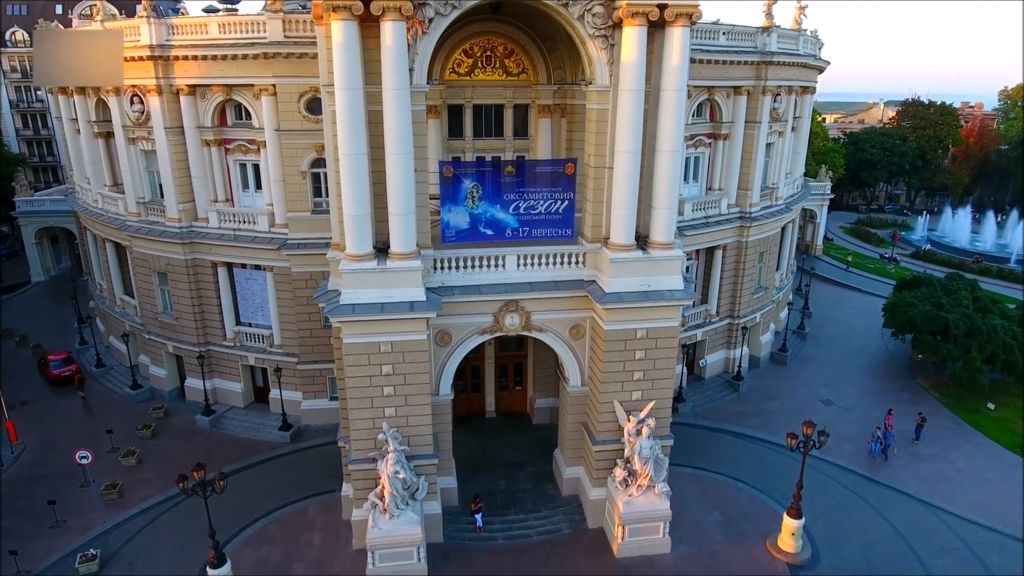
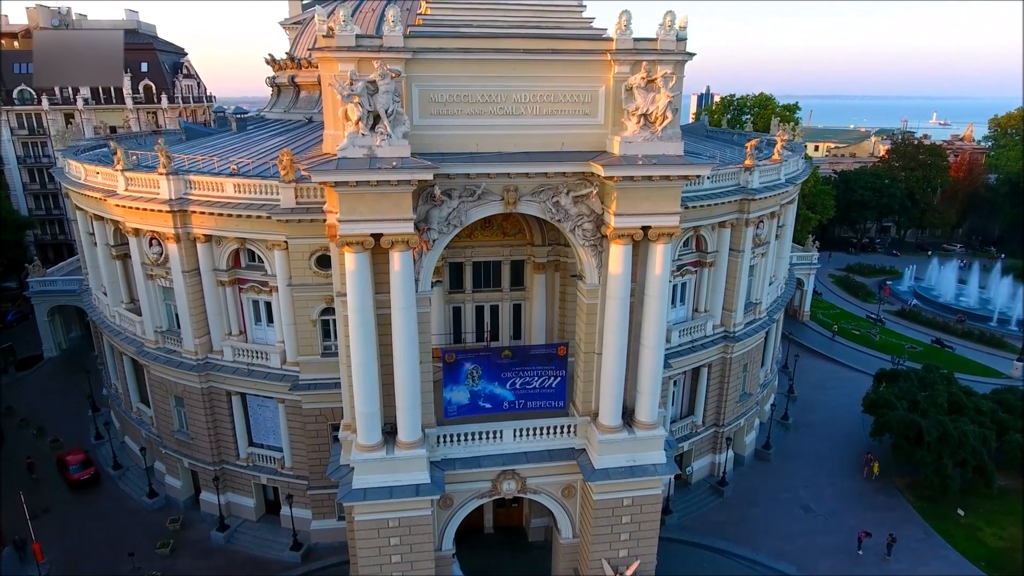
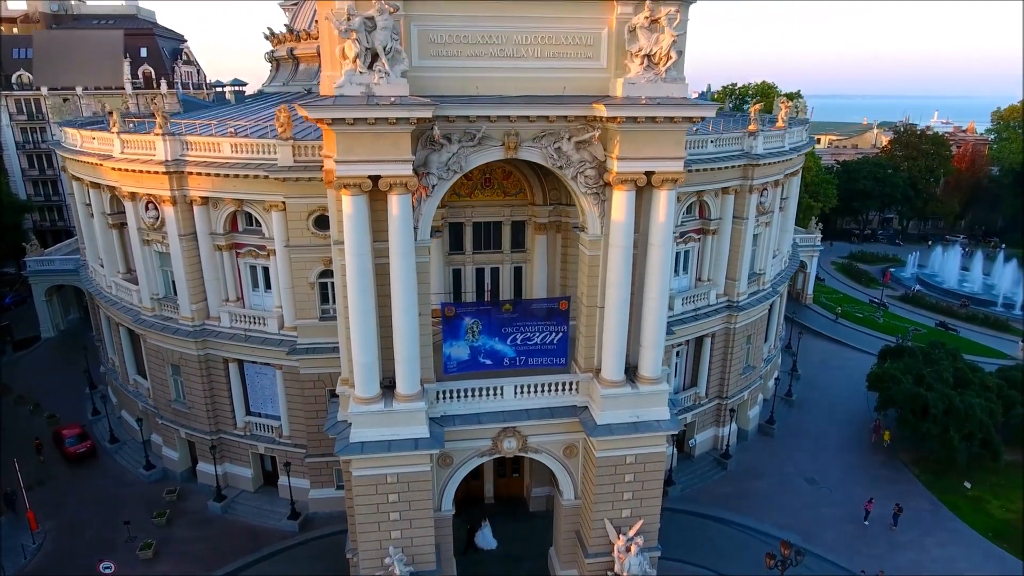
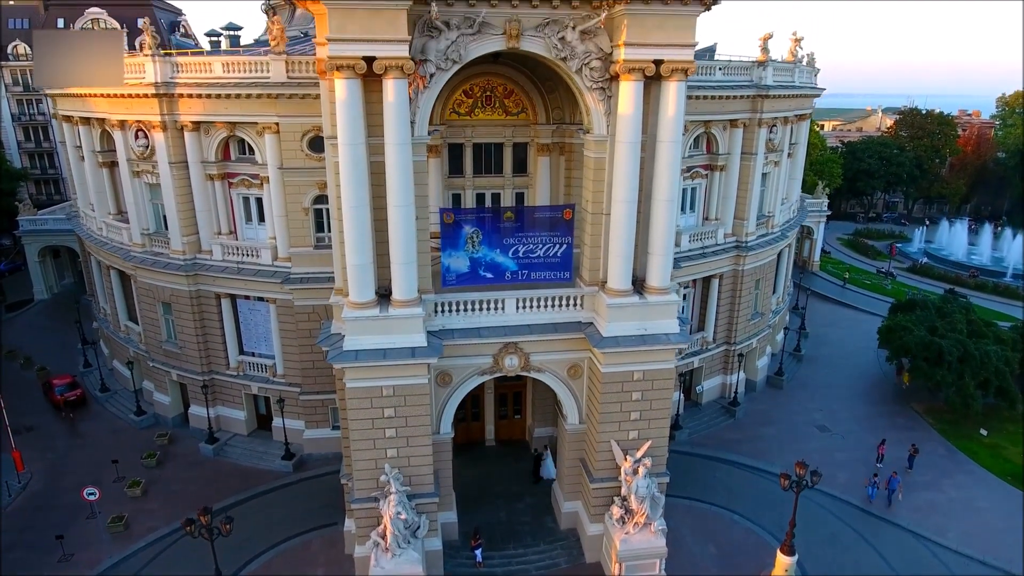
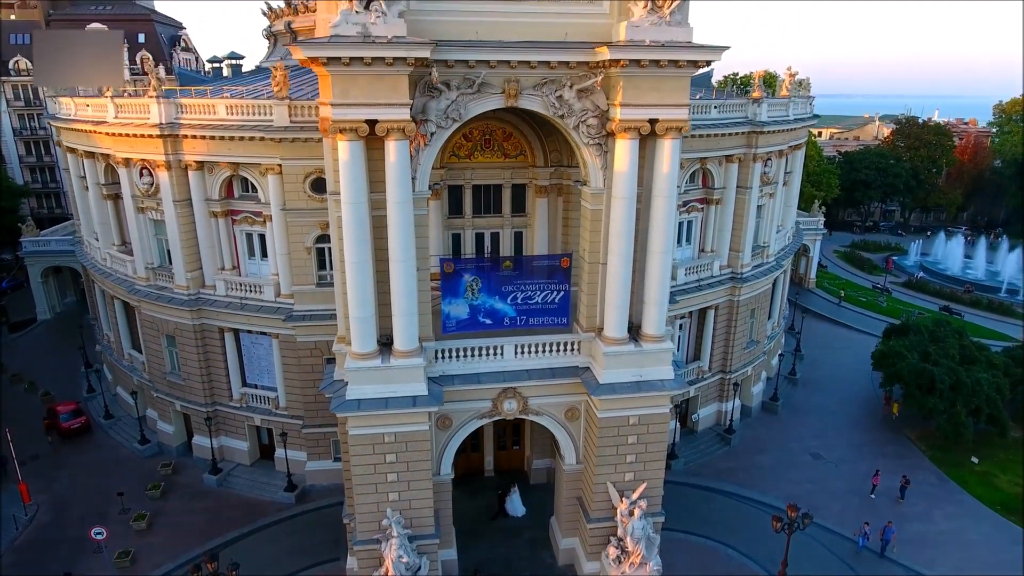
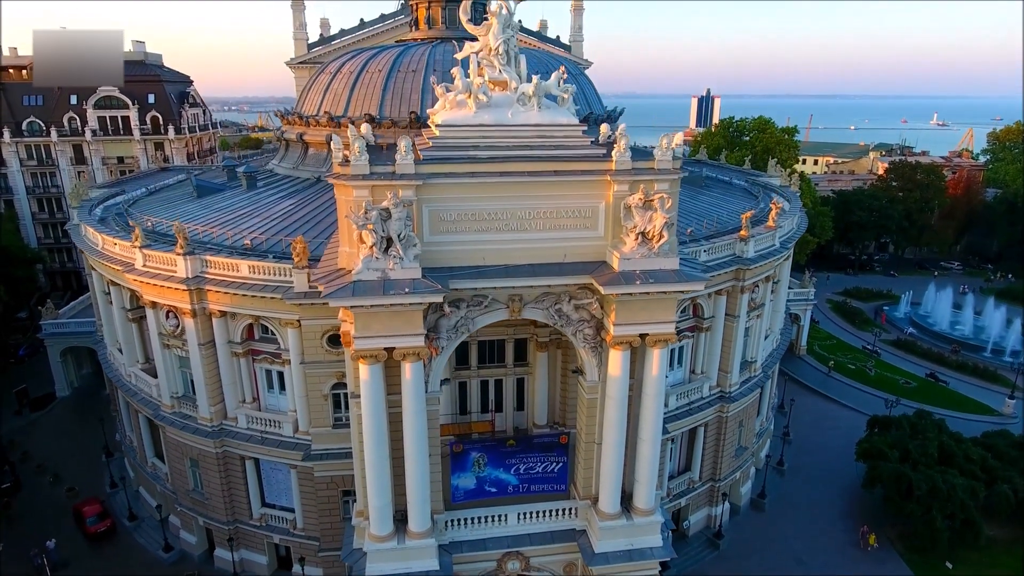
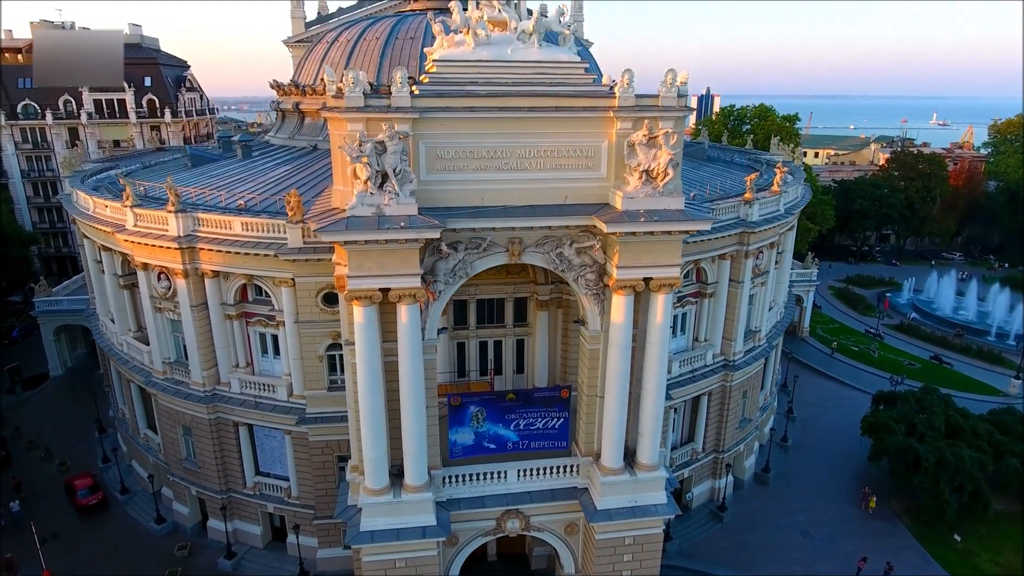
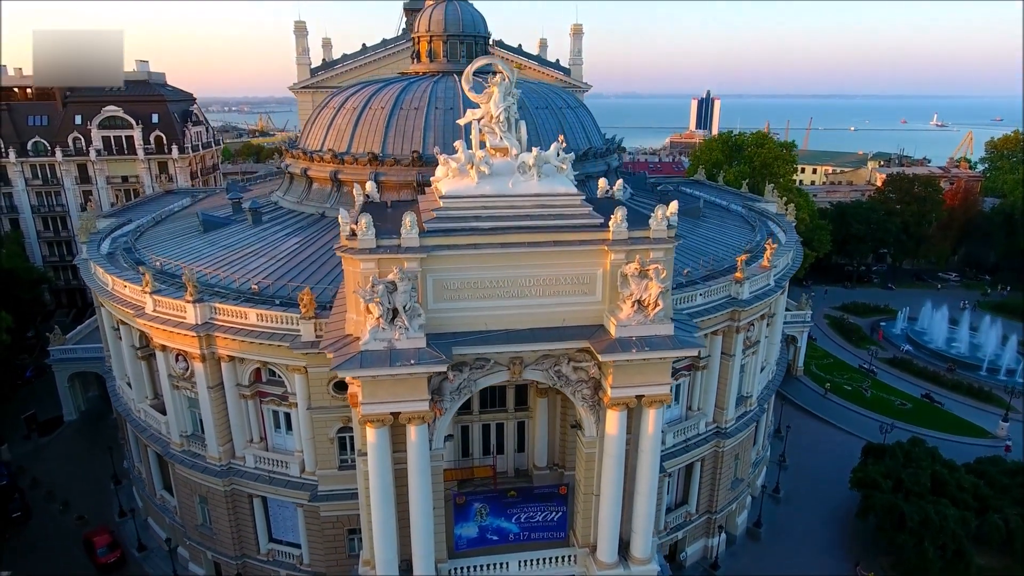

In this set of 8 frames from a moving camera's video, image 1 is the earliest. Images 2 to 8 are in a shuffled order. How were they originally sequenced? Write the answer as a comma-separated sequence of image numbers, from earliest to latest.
4, 5, 3, 2, 7, 6, 8
